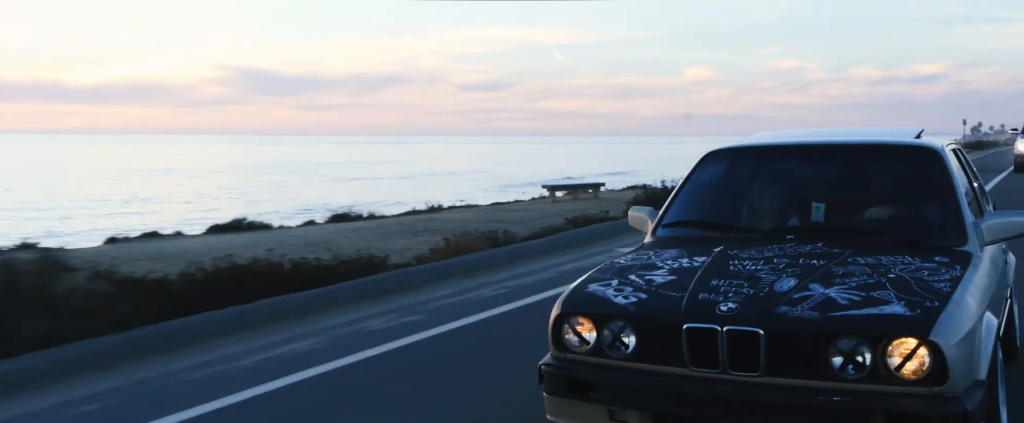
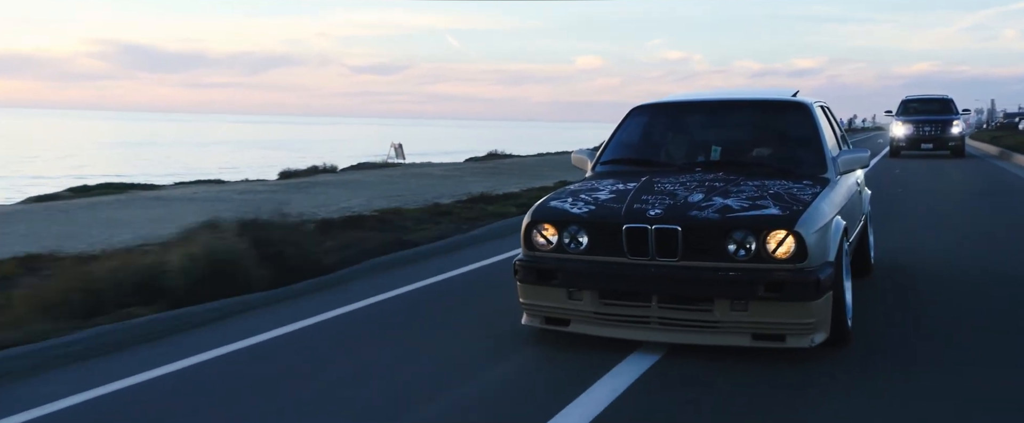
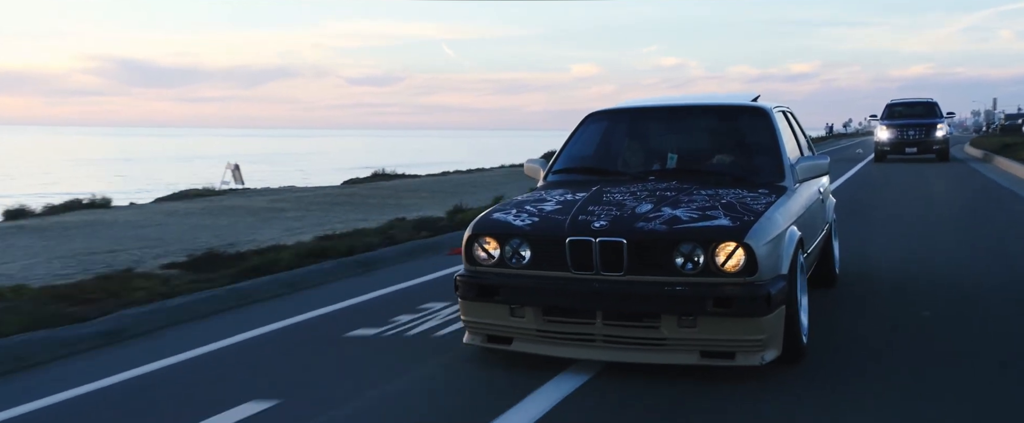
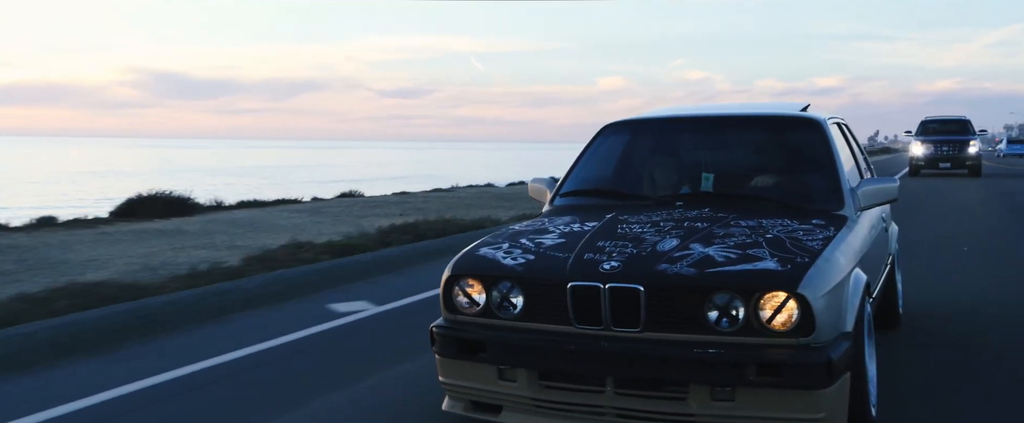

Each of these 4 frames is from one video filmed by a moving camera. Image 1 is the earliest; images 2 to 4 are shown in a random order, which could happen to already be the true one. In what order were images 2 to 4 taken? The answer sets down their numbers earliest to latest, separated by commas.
4, 3, 2
